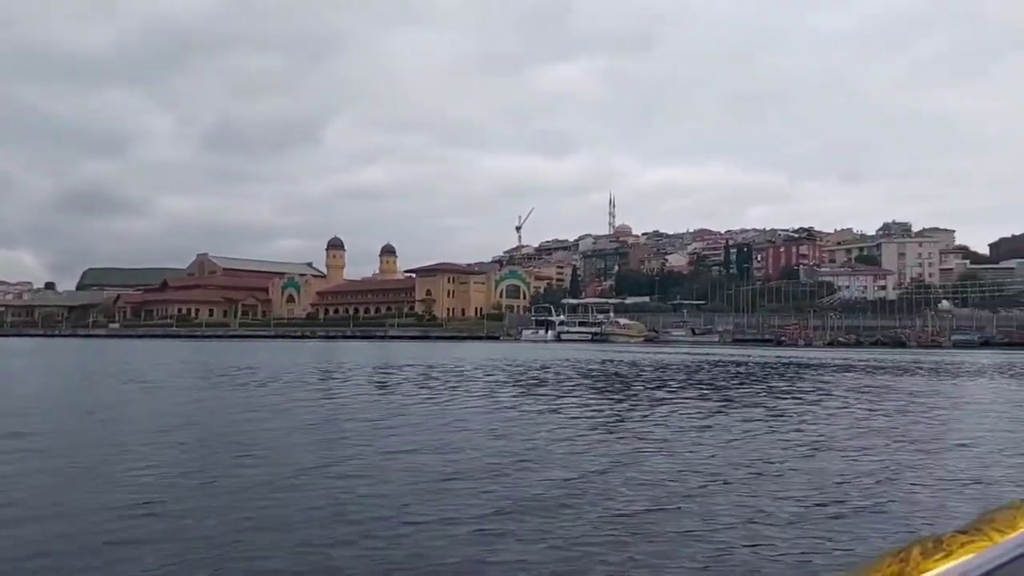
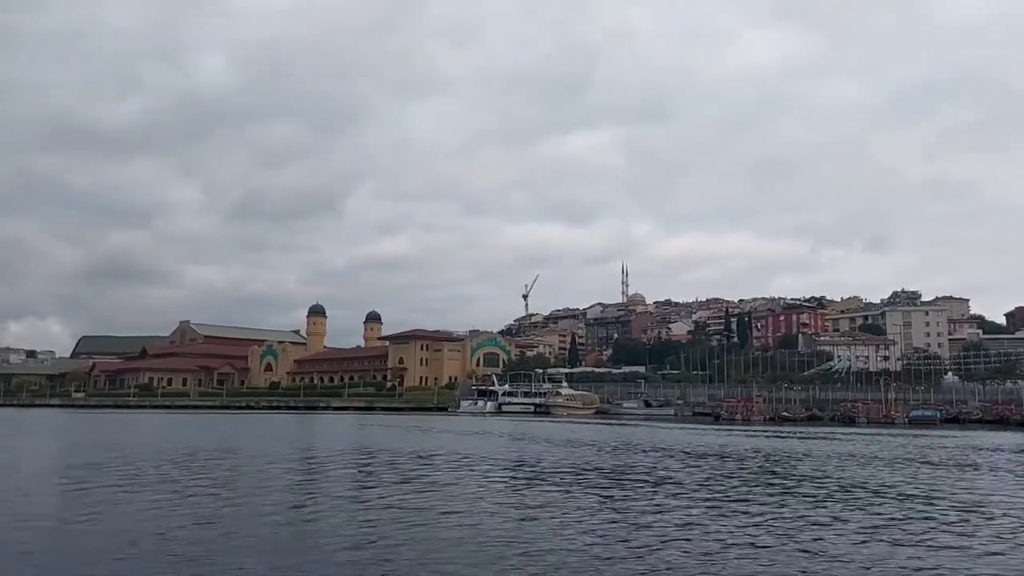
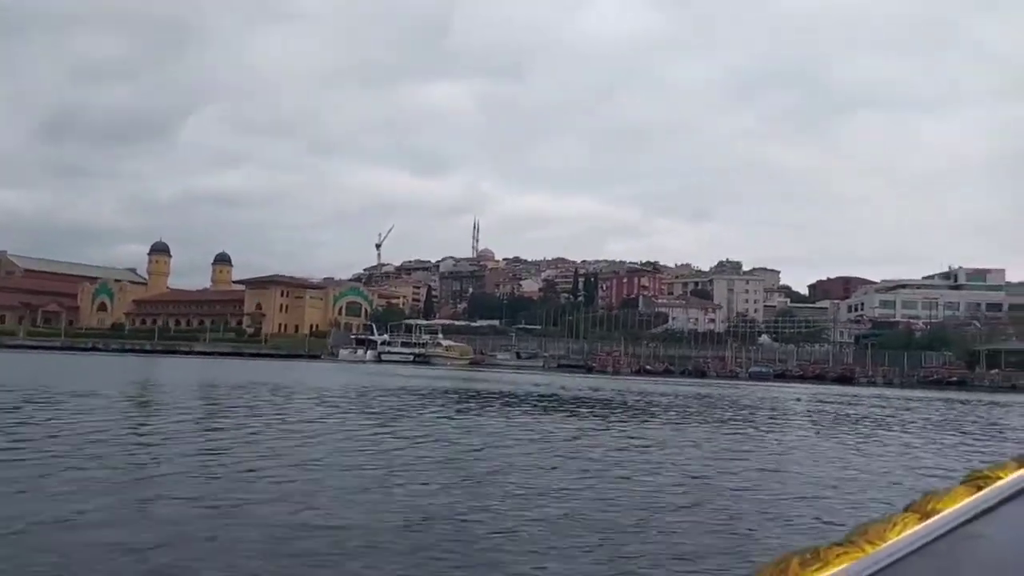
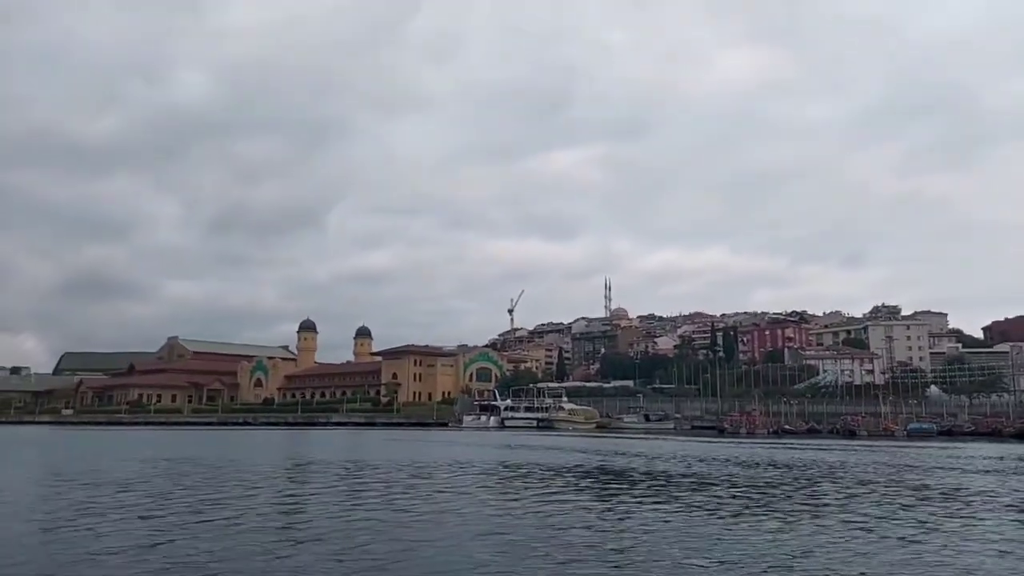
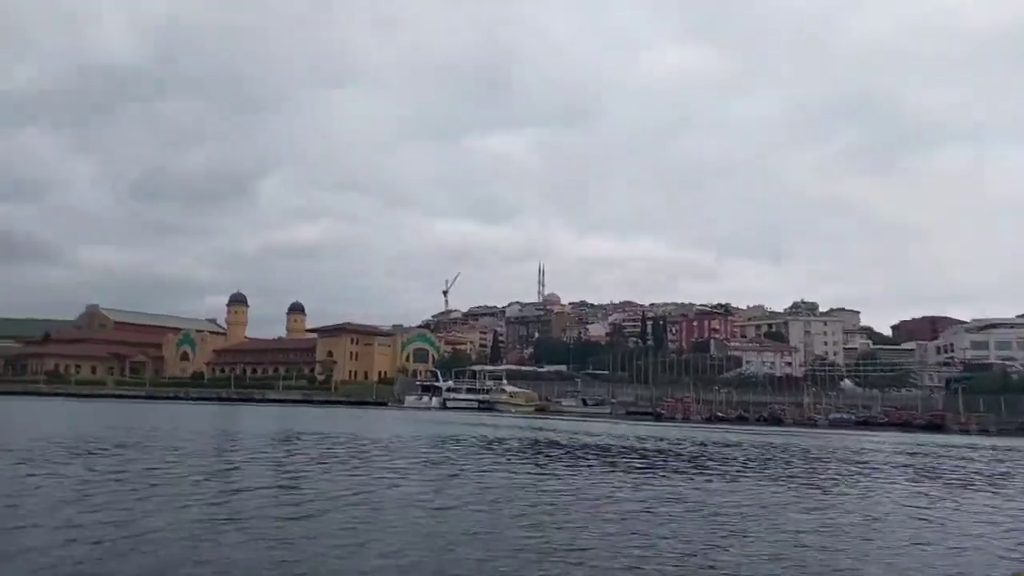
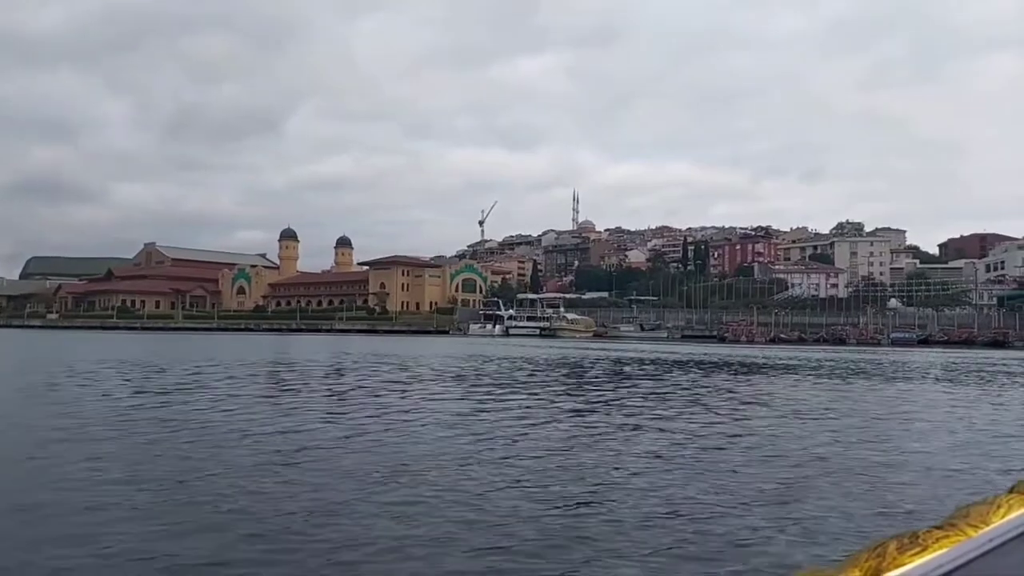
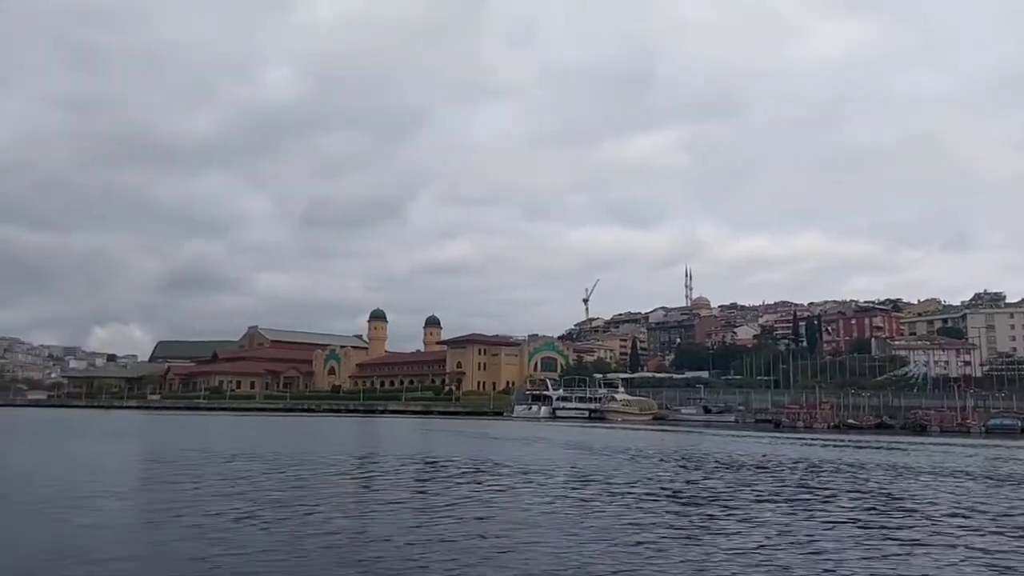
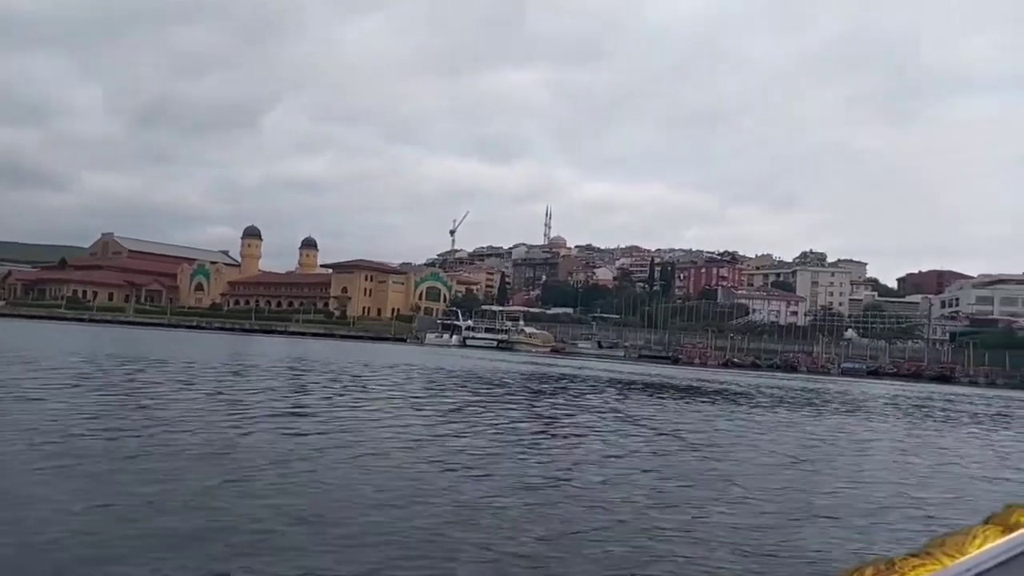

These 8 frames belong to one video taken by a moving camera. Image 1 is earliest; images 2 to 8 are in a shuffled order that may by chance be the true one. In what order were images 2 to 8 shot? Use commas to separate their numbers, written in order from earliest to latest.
6, 8, 3, 5, 4, 2, 7
